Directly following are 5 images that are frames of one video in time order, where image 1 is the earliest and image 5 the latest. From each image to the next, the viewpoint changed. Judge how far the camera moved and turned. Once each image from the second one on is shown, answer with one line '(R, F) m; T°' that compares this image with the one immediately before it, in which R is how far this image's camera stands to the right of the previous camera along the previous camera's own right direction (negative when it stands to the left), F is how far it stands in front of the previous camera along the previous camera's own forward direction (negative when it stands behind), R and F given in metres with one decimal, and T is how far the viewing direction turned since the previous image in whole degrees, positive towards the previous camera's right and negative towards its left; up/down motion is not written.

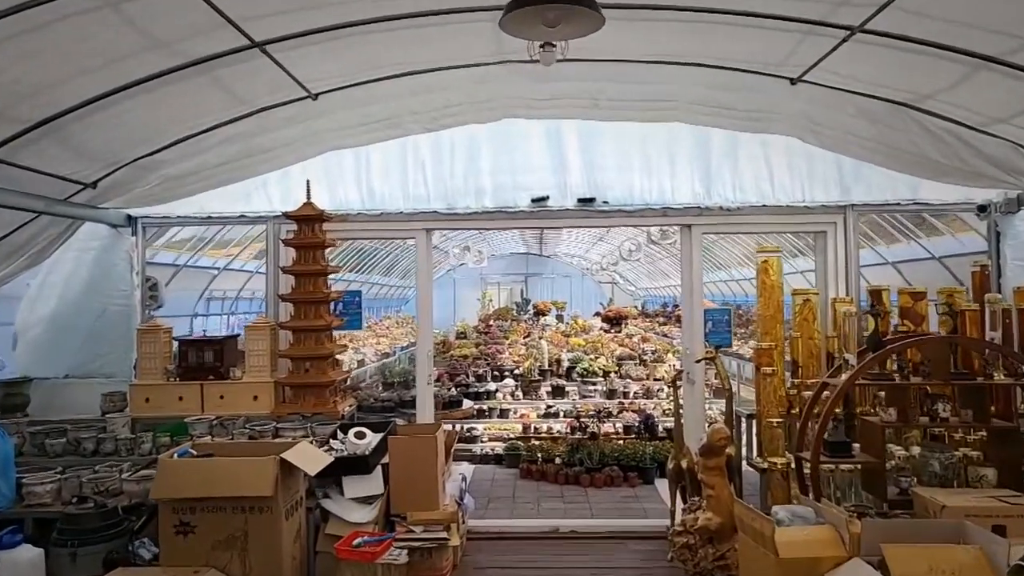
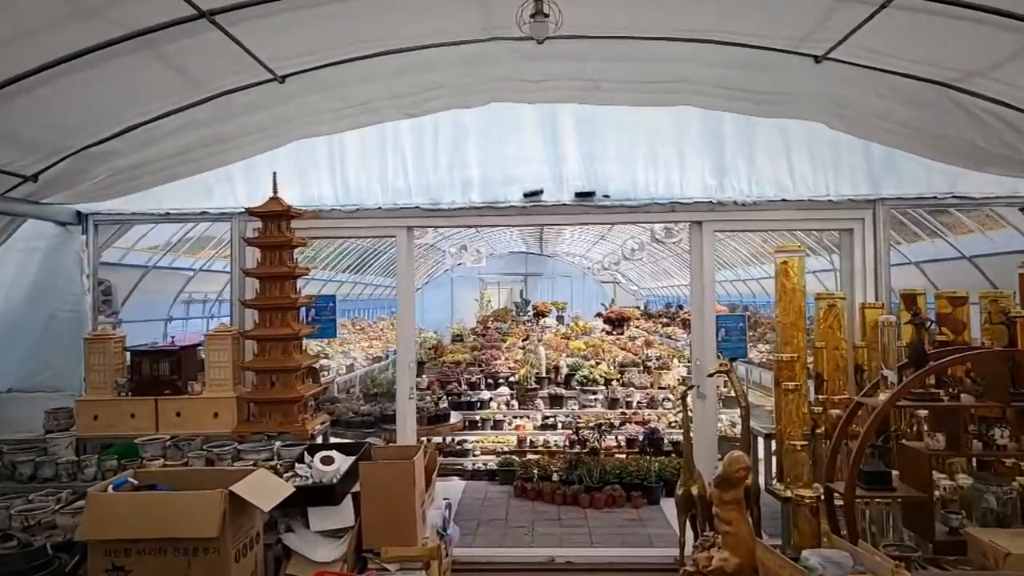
(+0.1, +0.4) m; 0°
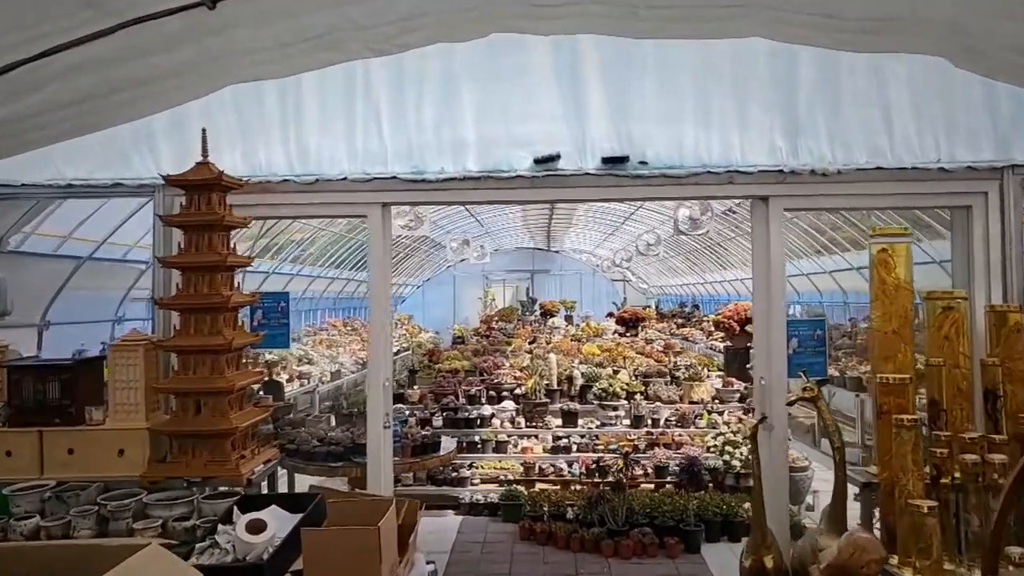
(0.0, +1.0) m; 0°
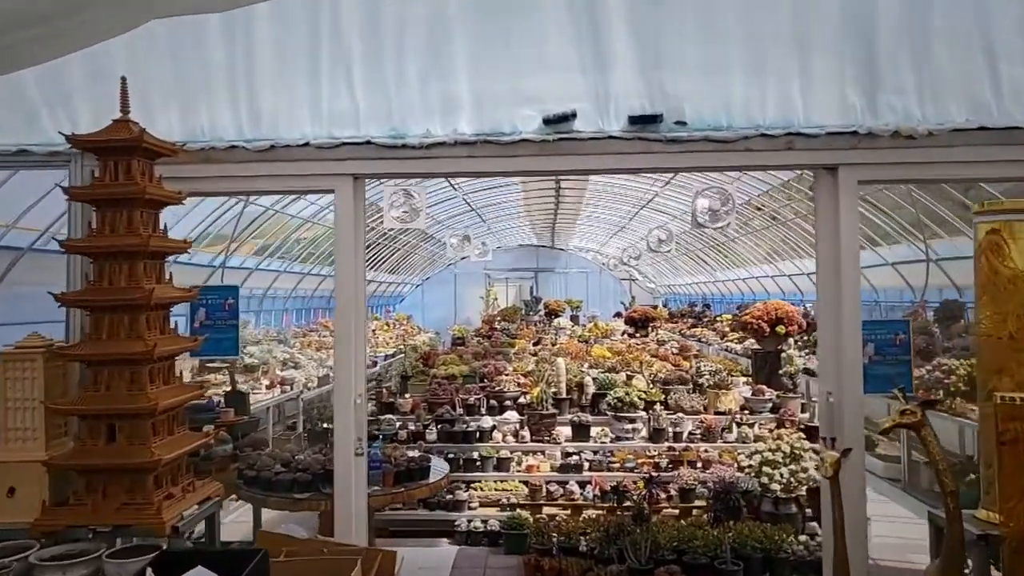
(0.0, +0.6) m; 0°
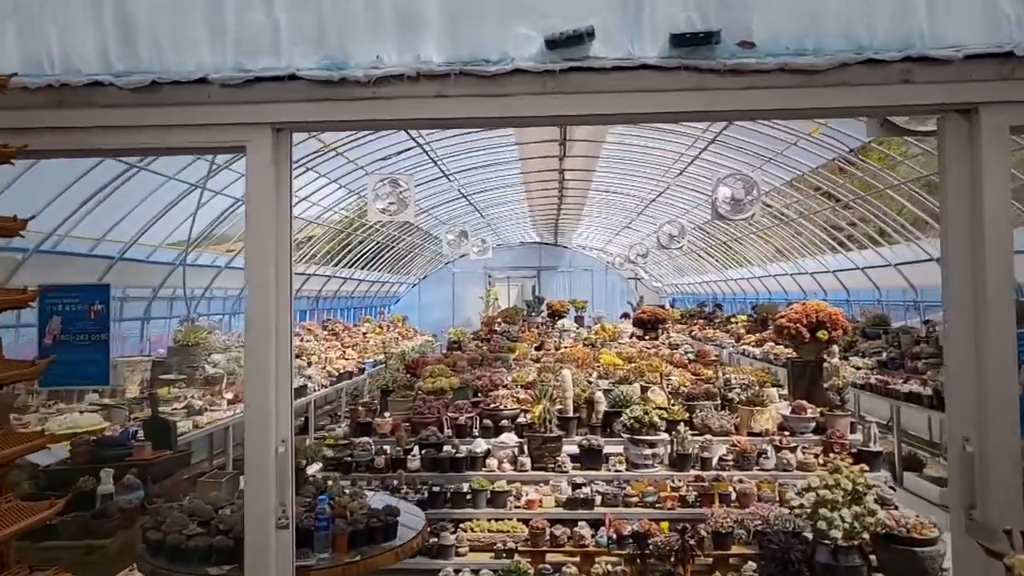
(0.0, +0.8) m; 0°
